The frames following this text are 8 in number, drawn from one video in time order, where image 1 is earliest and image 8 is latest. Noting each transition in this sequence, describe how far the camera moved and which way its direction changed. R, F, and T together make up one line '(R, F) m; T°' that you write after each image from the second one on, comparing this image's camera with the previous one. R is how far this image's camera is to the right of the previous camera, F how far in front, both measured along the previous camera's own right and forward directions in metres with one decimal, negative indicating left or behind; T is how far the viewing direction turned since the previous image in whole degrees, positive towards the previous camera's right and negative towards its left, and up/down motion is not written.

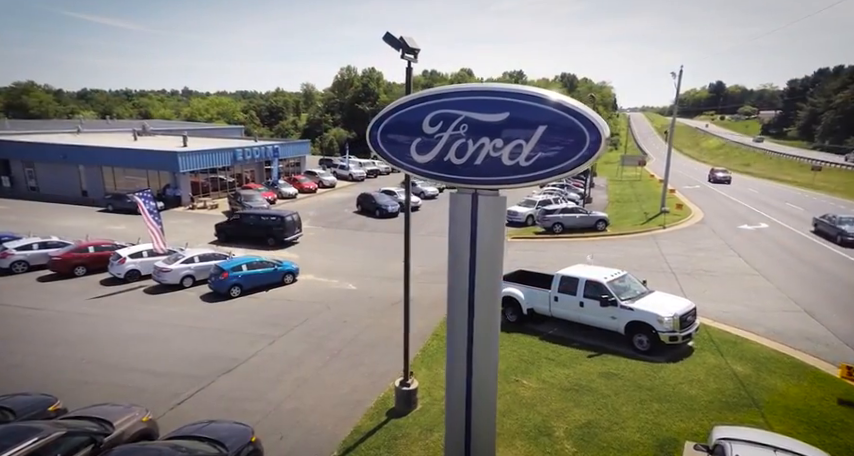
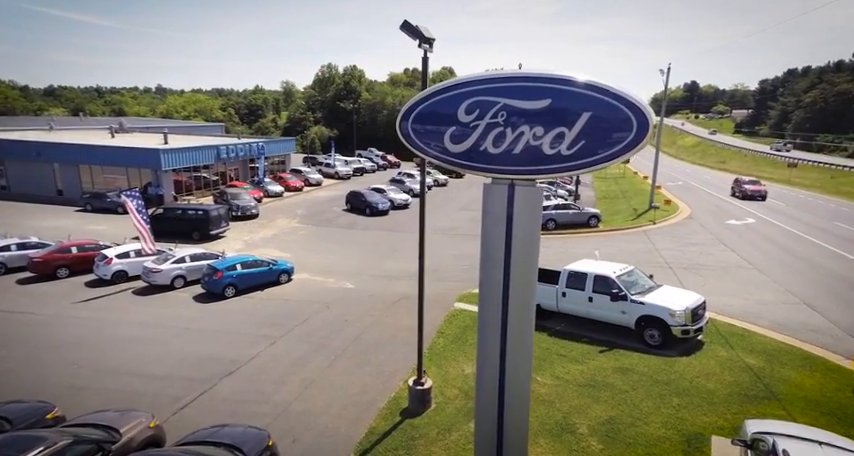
(-0.6, +0.2) m; +2°
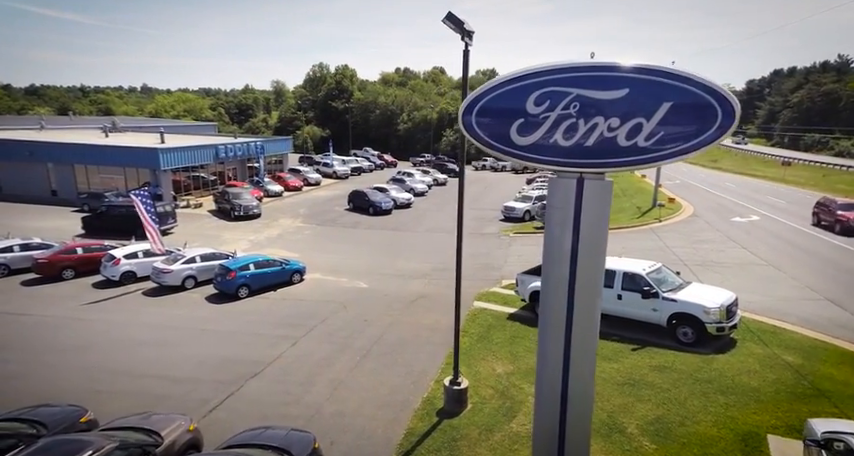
(-0.9, +0.2) m; +1°
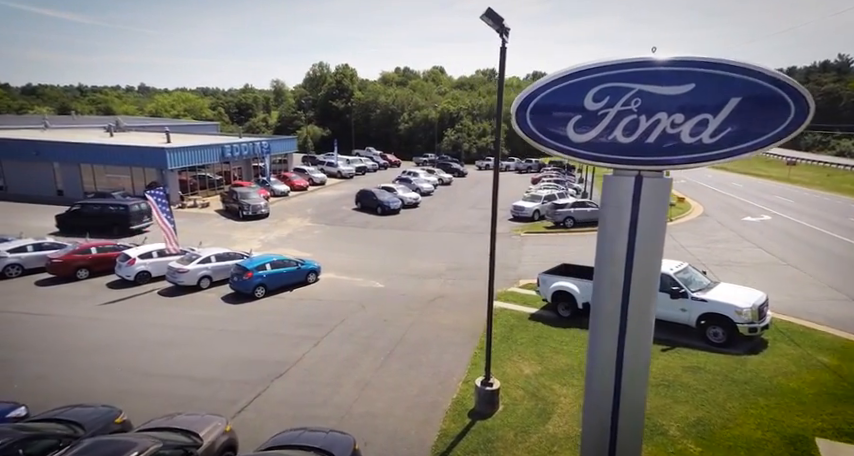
(-0.6, +0.1) m; 0°
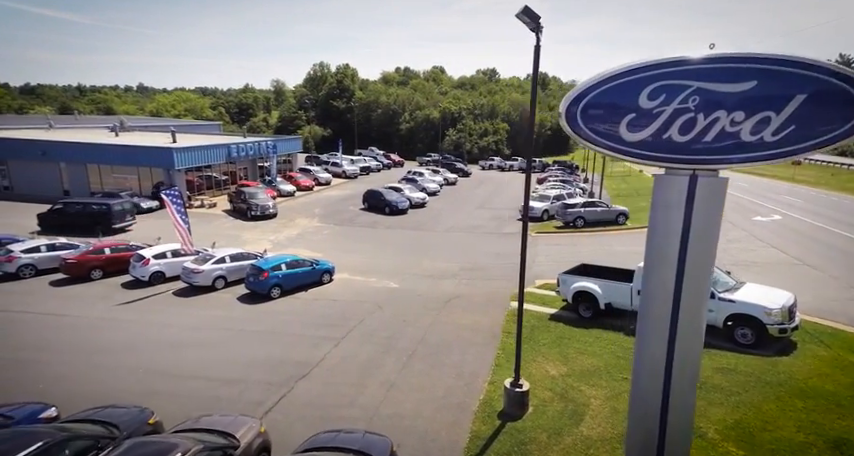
(-0.6, +0.1) m; 0°
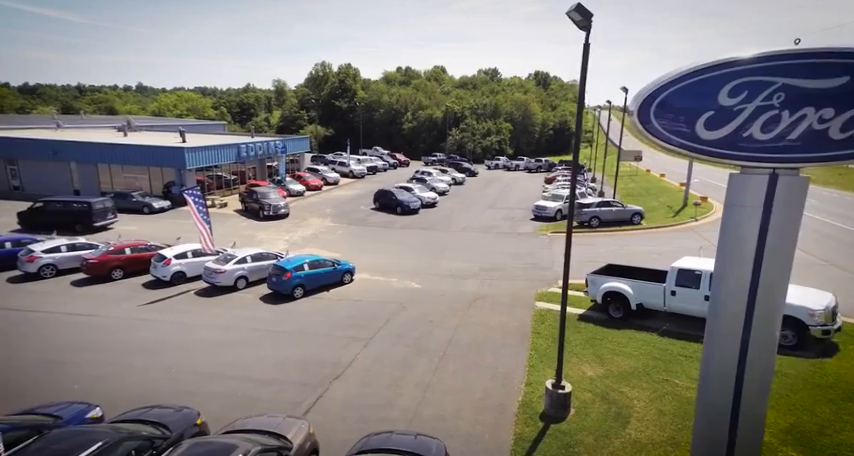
(-0.8, +0.1) m; 0°
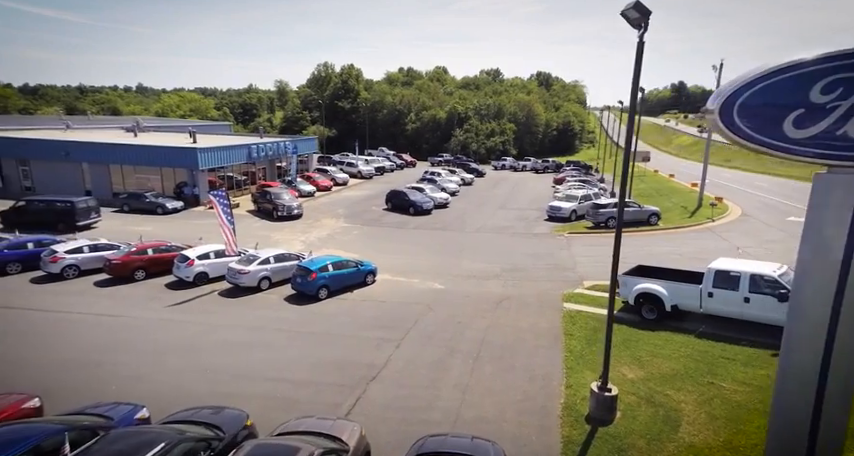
(-0.8, +0.1) m; 0°
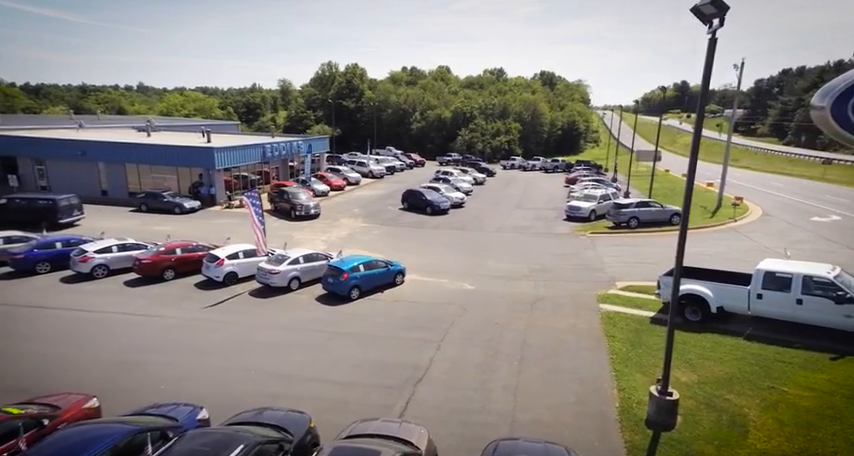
(-1.0, +0.1) m; 0°
